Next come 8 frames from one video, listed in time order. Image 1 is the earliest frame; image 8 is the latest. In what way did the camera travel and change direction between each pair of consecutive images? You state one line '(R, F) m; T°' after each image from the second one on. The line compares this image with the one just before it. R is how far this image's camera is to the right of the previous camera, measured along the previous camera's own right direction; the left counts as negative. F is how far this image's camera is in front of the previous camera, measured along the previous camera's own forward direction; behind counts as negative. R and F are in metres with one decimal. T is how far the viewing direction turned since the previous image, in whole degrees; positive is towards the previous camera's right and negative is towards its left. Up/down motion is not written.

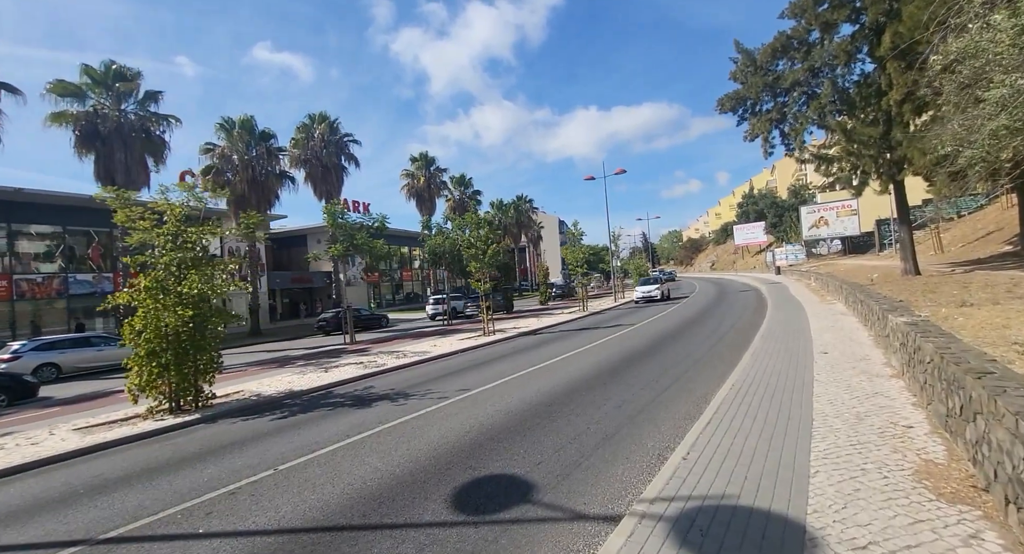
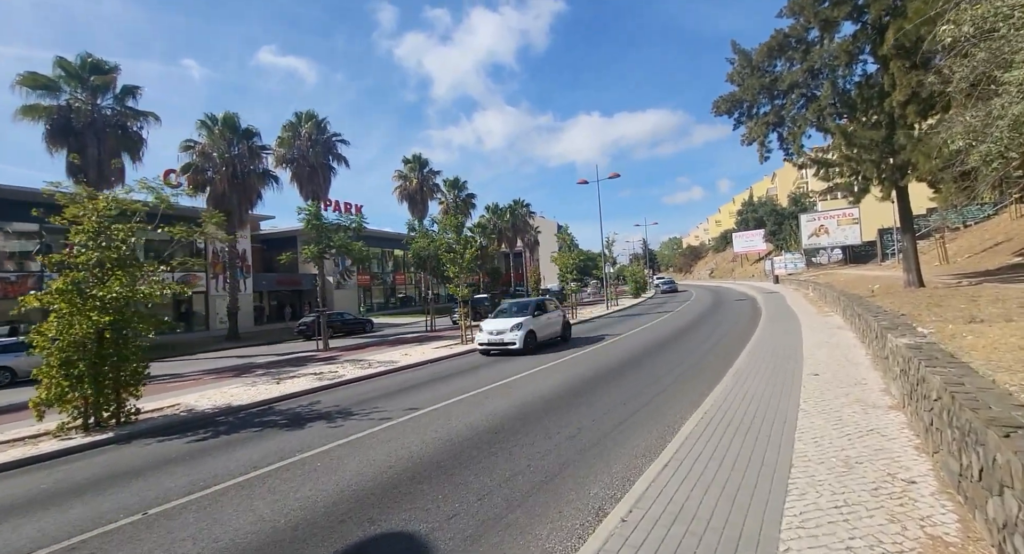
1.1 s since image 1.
(+0.7, +0.9) m; 0°
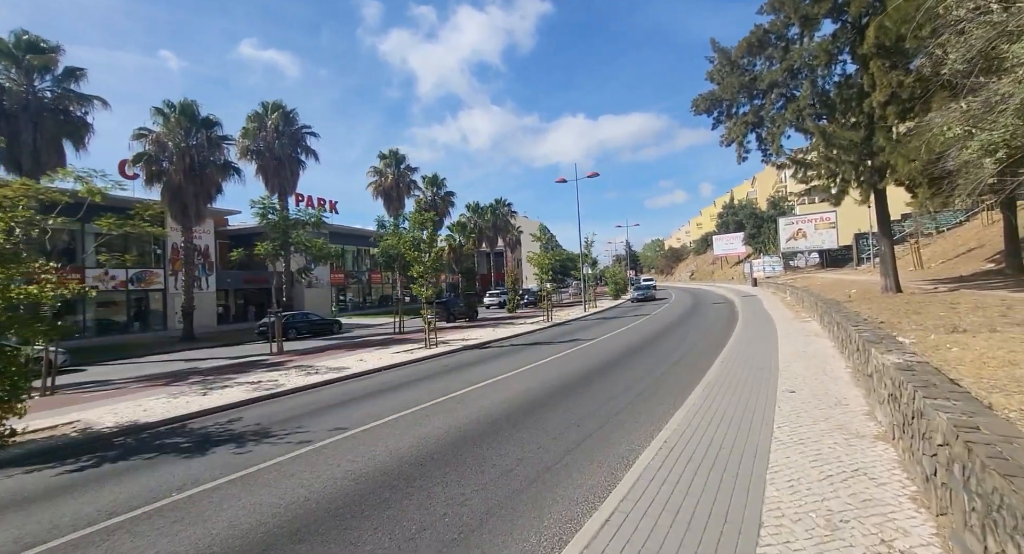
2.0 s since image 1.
(+0.6, +1.0) m; +2°
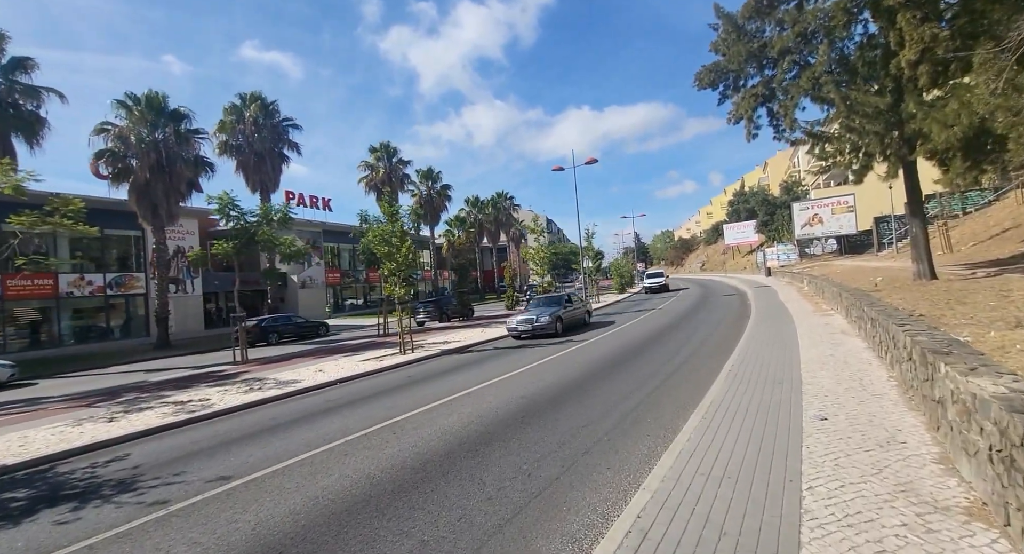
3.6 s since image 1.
(+0.9, +1.8) m; -1°
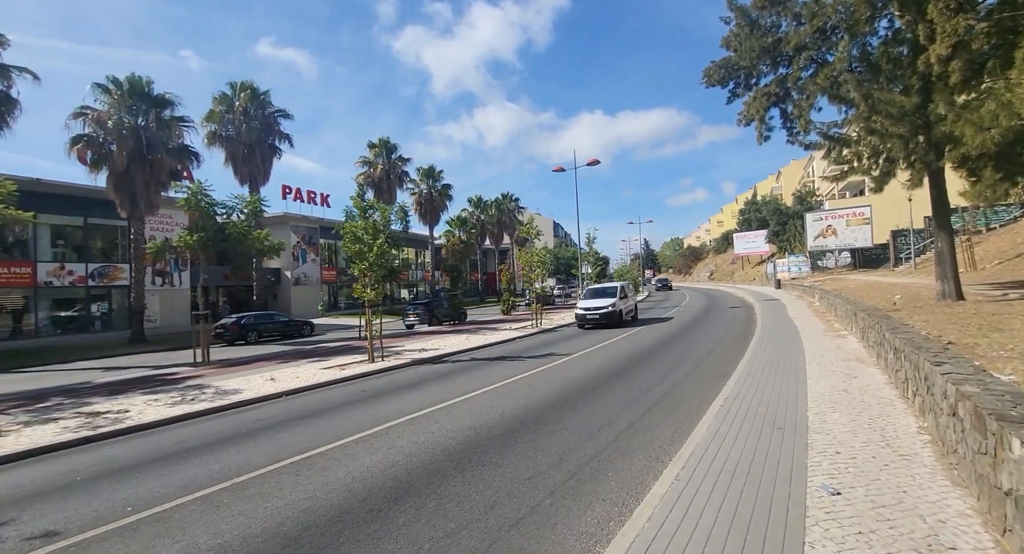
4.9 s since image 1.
(+0.8, +1.3) m; -1°
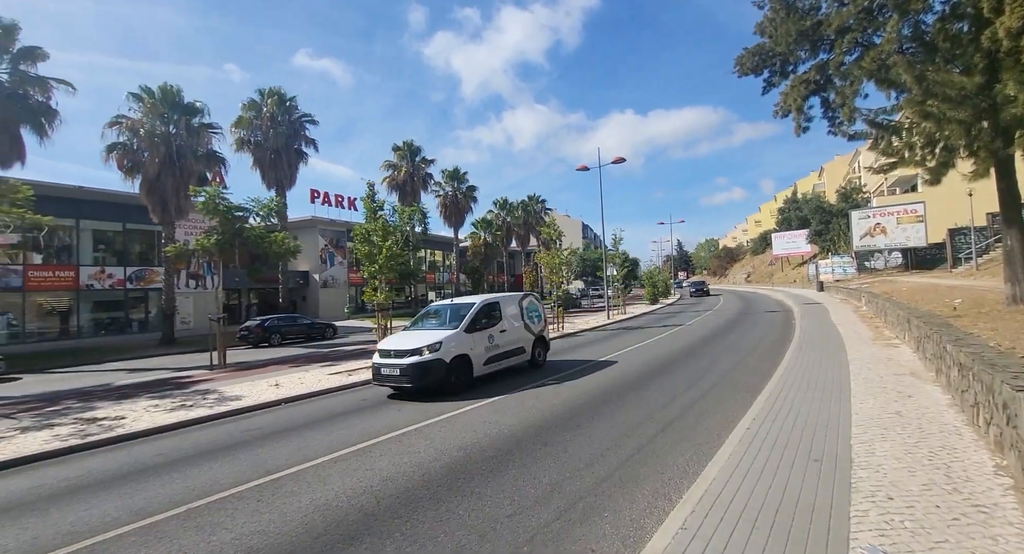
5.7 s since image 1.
(+0.5, +0.7) m; -4°
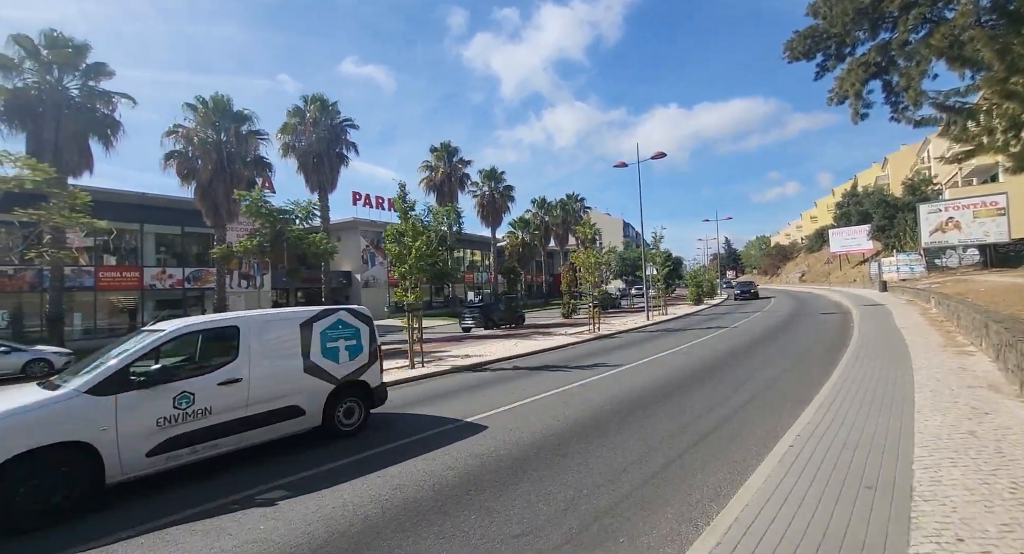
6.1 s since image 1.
(+0.3, +0.3) m; -5°
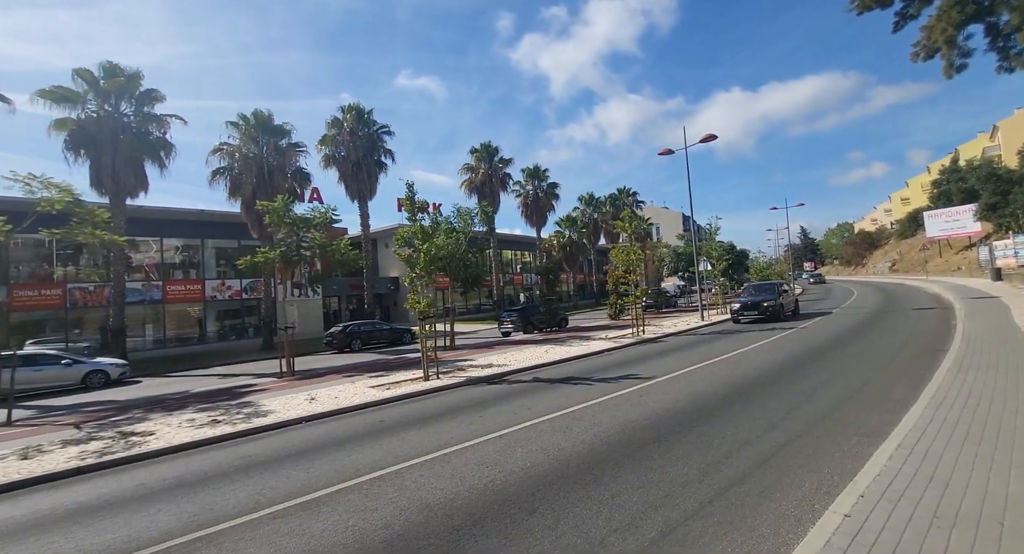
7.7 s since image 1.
(+1.0, +1.4) m; -7°
